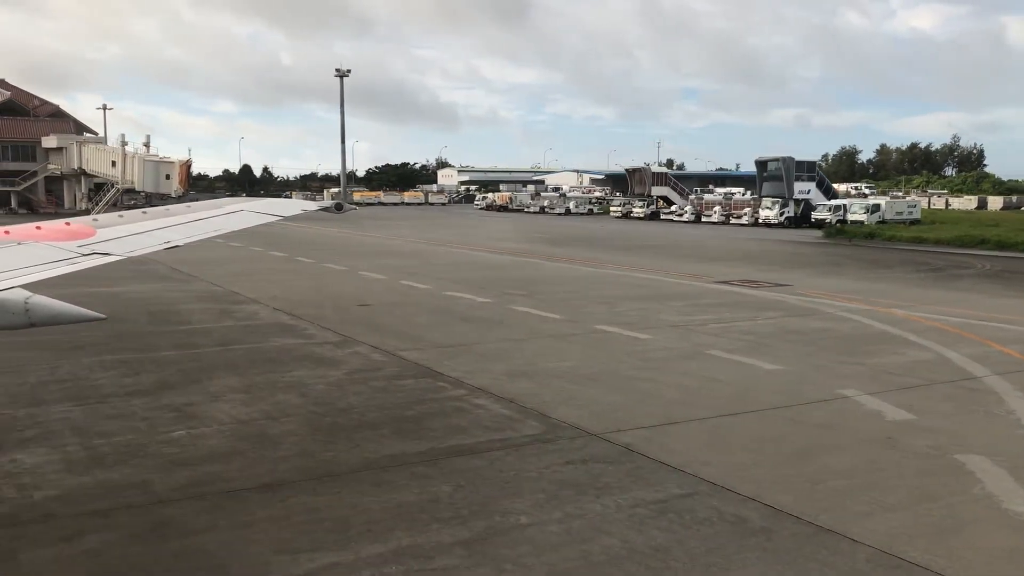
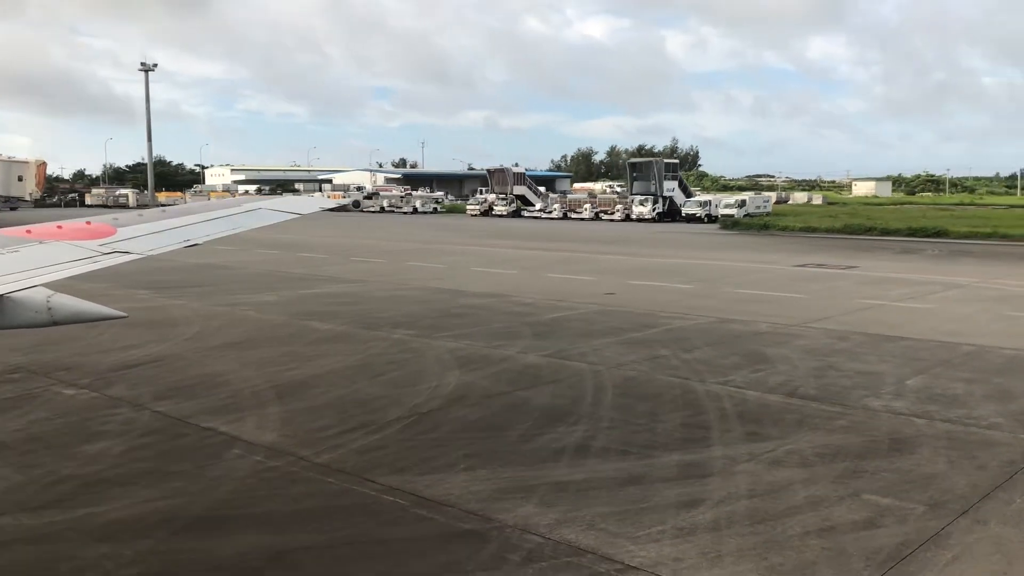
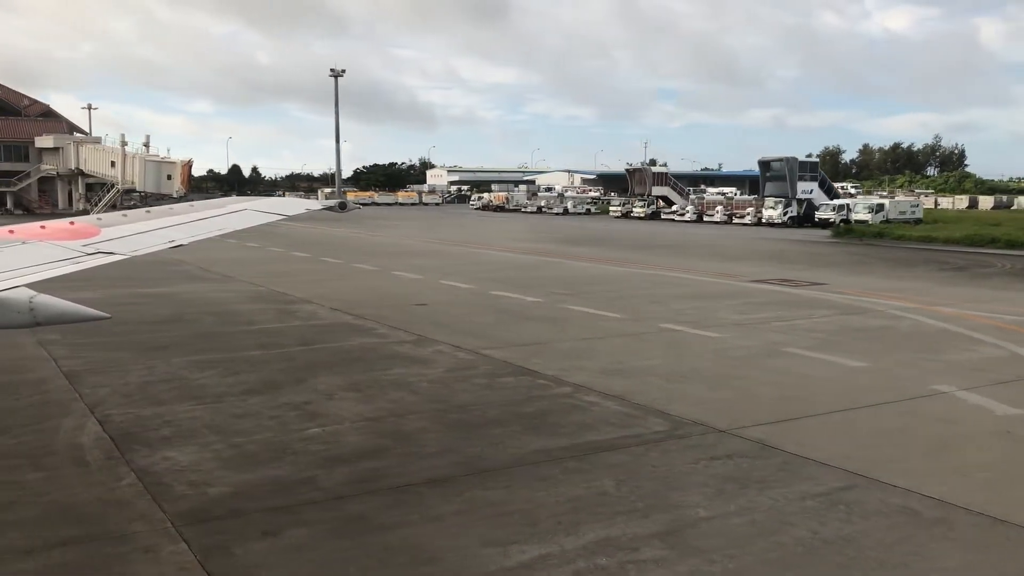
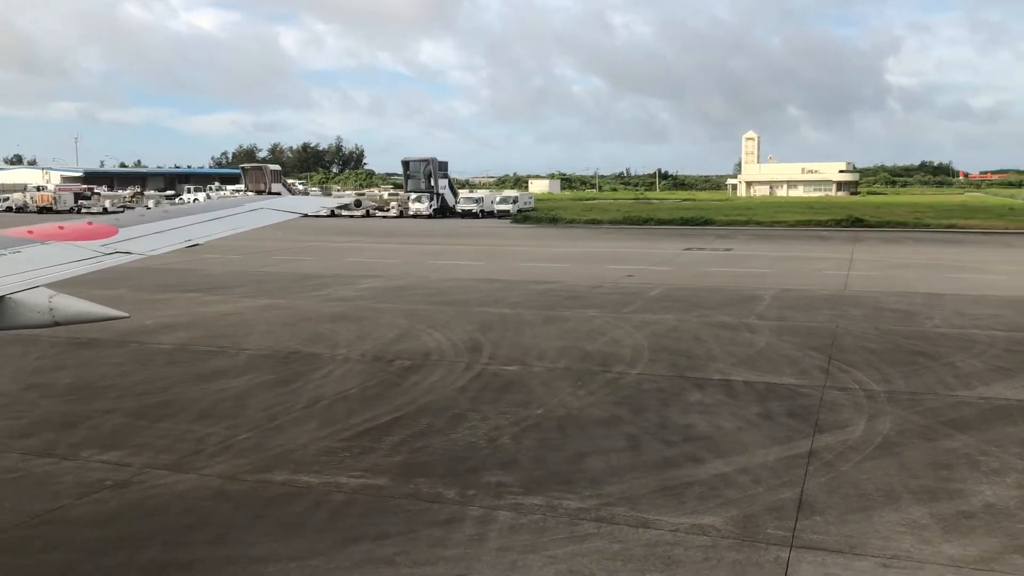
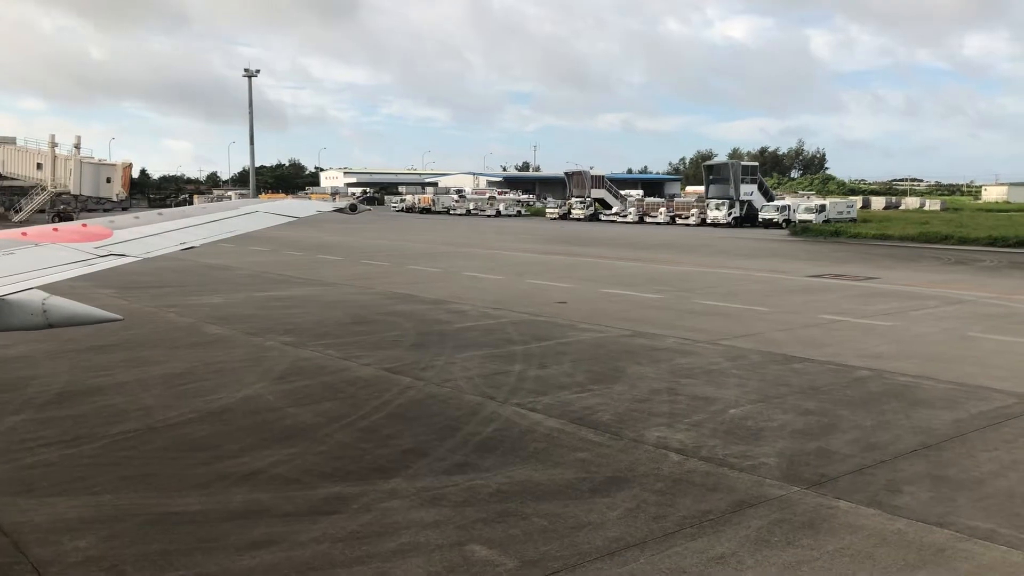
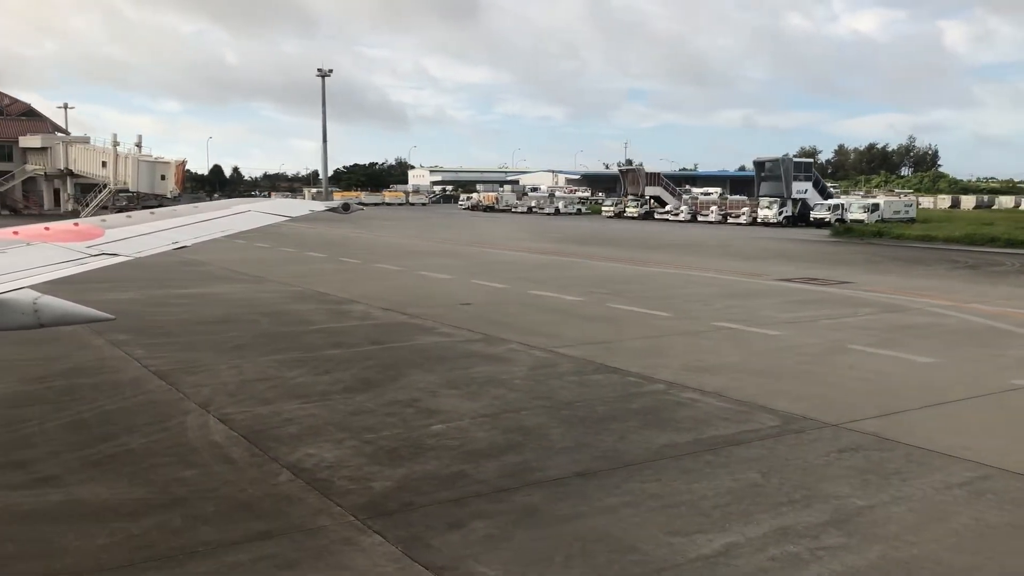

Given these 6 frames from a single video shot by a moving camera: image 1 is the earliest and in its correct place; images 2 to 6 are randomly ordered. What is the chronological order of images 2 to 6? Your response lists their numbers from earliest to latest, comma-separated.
3, 6, 5, 2, 4
